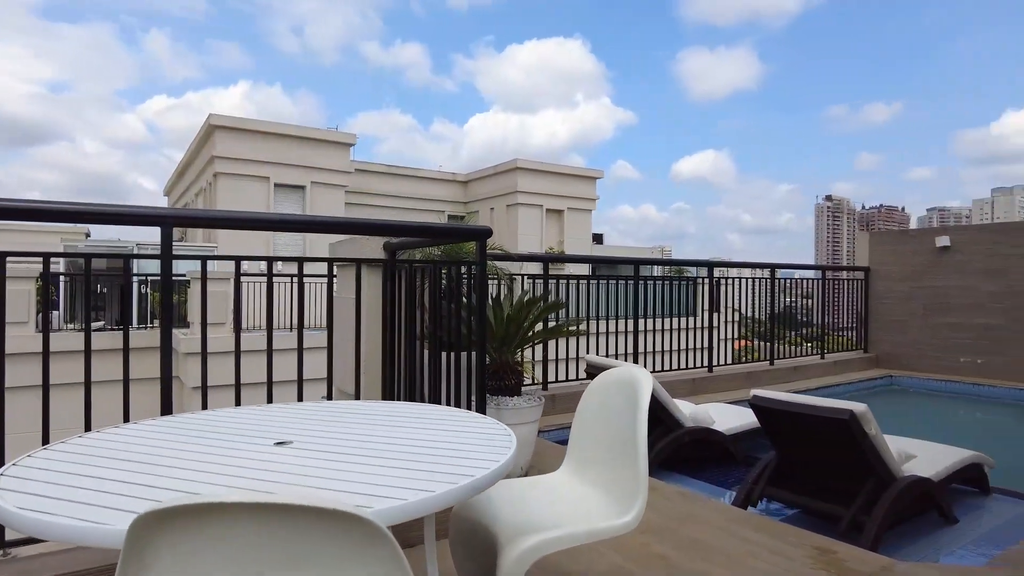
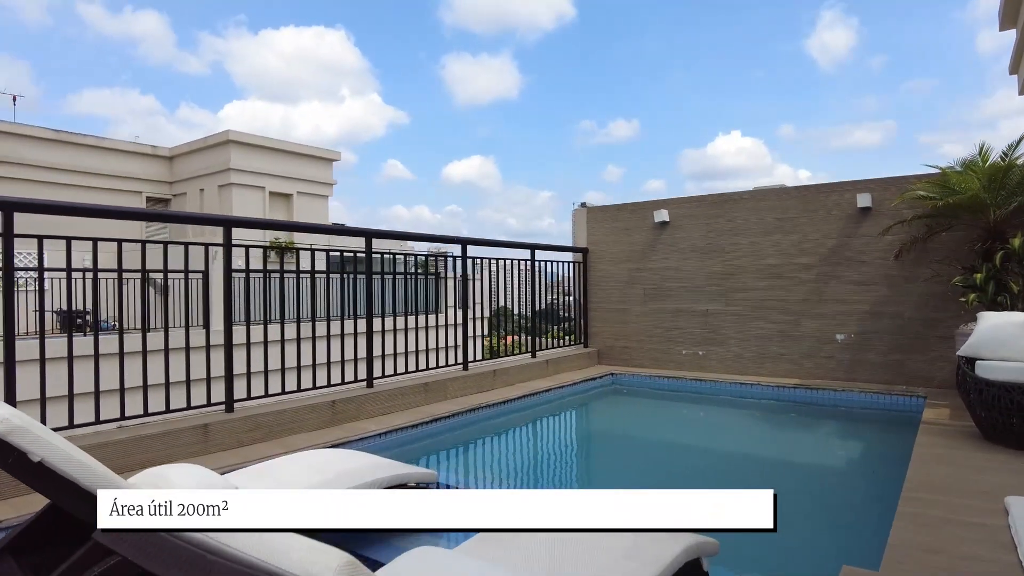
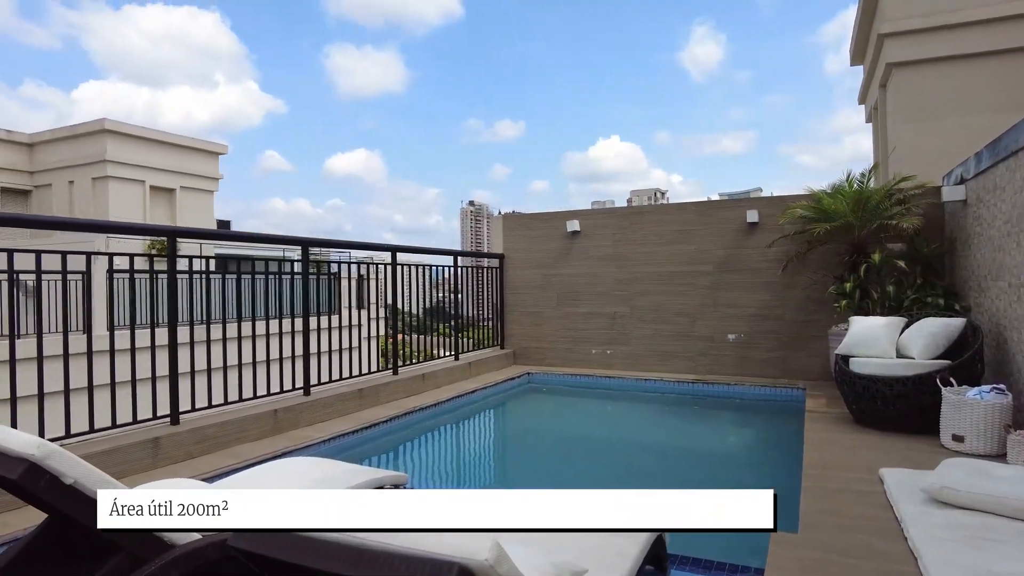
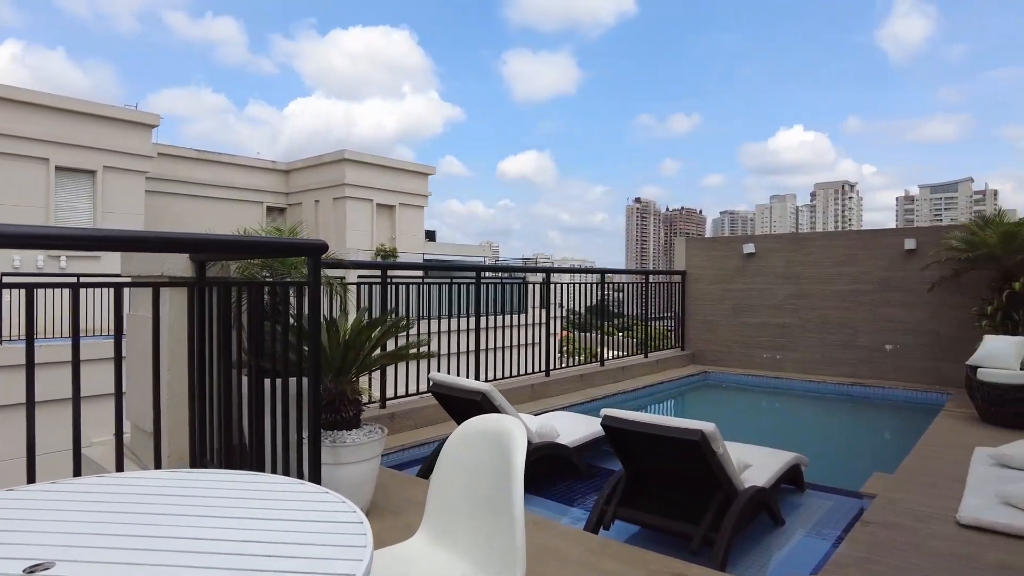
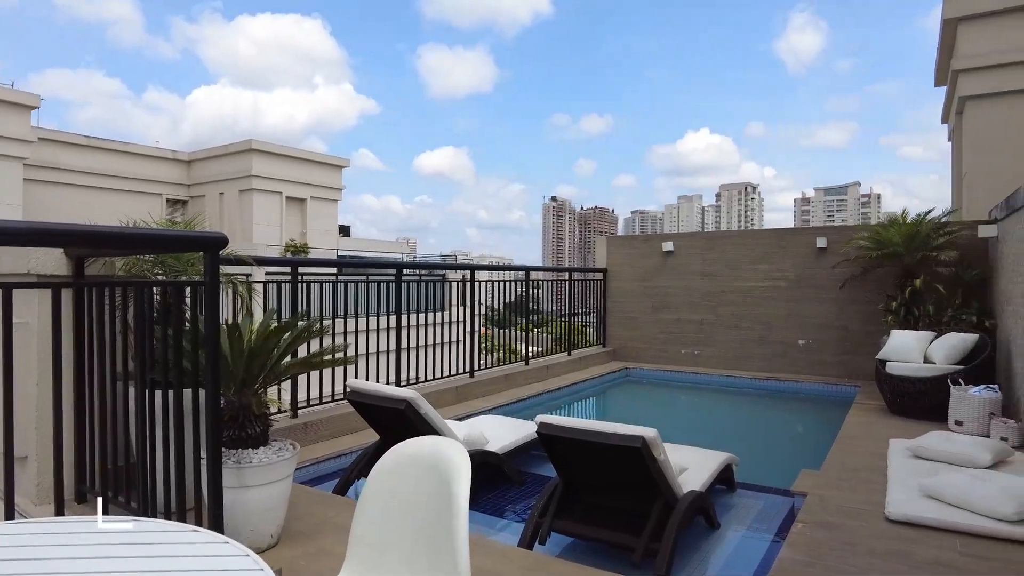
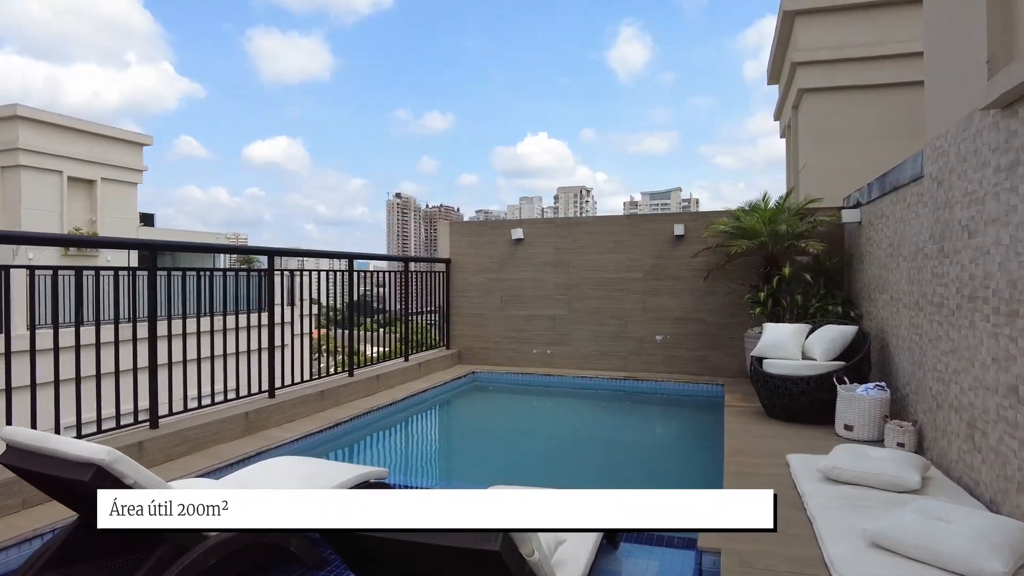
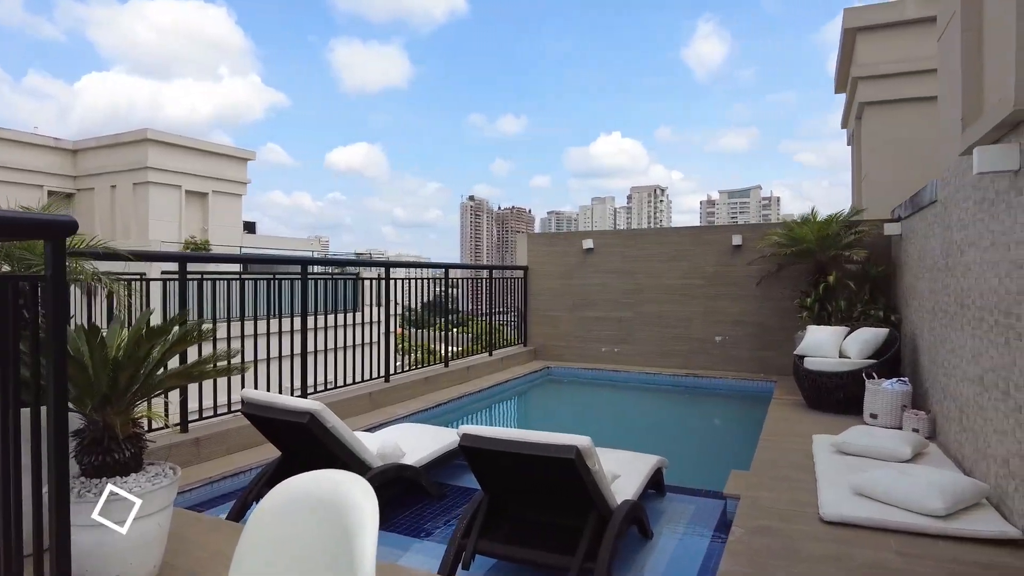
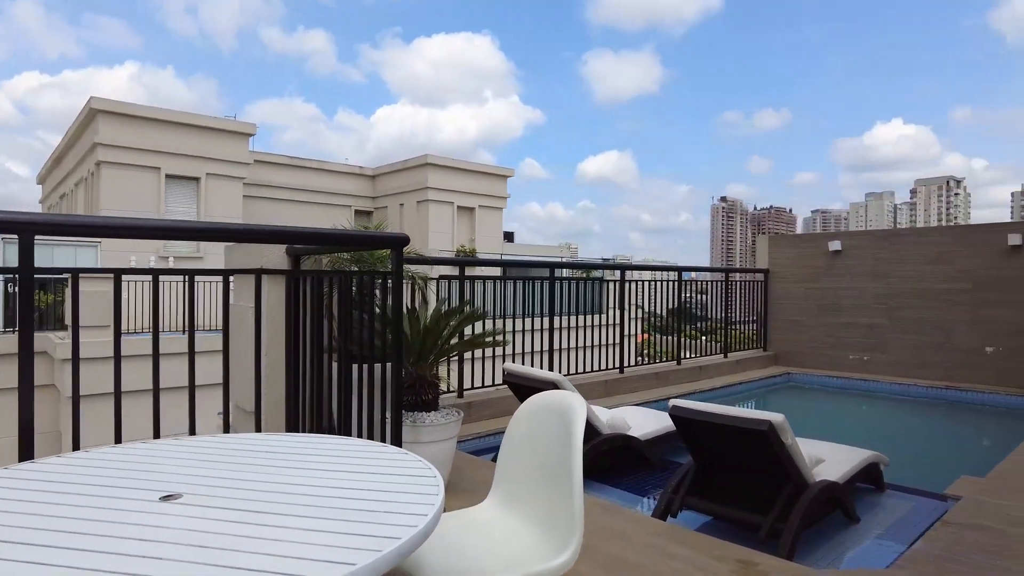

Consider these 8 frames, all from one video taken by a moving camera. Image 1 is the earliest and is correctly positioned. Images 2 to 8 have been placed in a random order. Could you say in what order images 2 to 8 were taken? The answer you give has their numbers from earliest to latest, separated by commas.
8, 4, 5, 7, 6, 3, 2
